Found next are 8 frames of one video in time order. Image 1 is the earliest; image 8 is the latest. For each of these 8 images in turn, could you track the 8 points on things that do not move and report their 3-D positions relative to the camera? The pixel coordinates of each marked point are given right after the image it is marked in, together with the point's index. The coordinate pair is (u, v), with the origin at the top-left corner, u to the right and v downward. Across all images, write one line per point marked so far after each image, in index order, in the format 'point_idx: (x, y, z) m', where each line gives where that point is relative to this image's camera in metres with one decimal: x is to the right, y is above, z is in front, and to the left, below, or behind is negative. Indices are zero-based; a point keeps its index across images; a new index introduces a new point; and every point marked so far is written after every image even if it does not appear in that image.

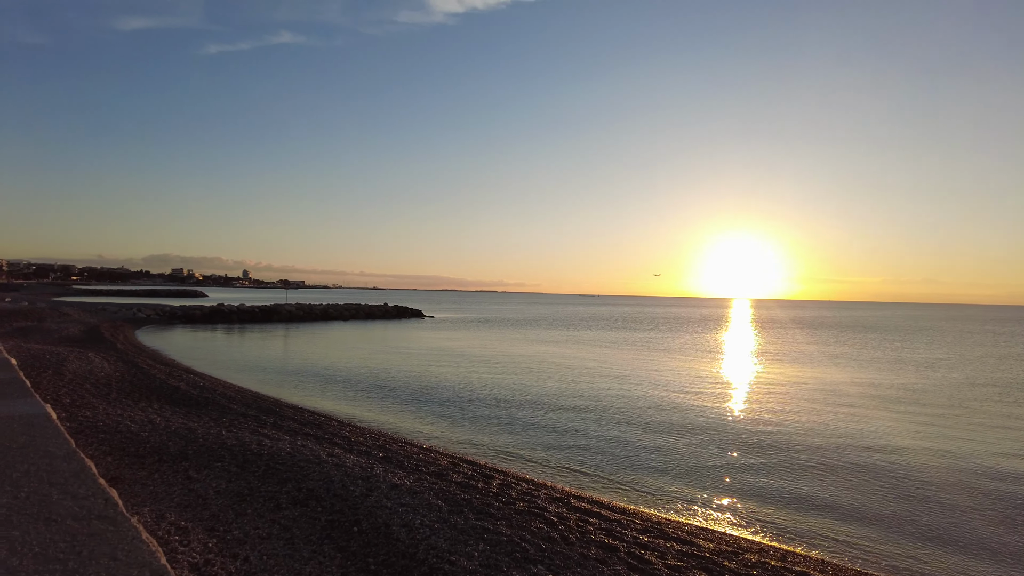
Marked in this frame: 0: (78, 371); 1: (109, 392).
0: (-10.9, -2.1, +14.8) m
1: (-8.9, -2.3, +13.0) m
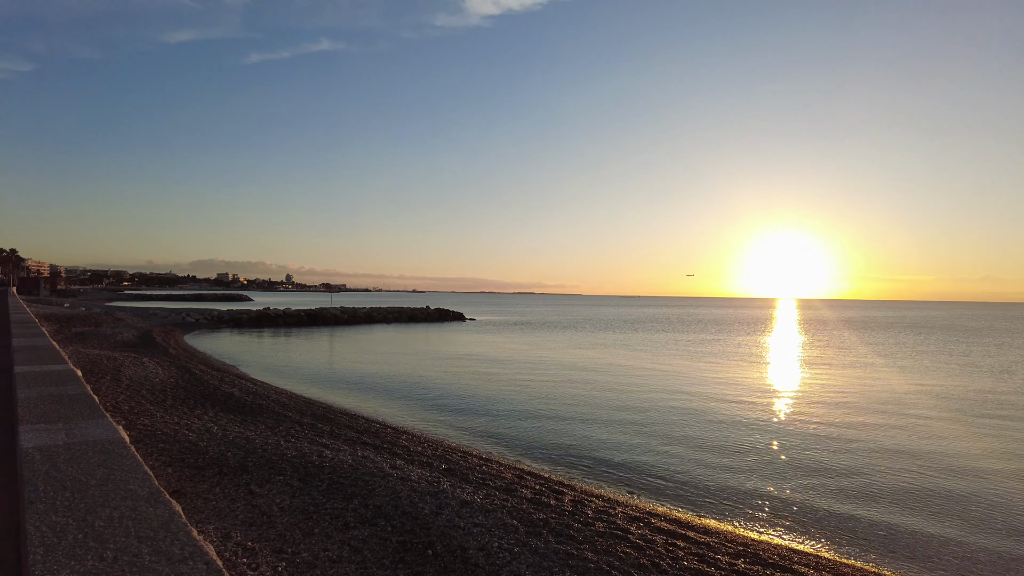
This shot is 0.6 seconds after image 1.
0: (-9.5, -2.3, +14.8) m
1: (-7.6, -2.4, +12.9) m
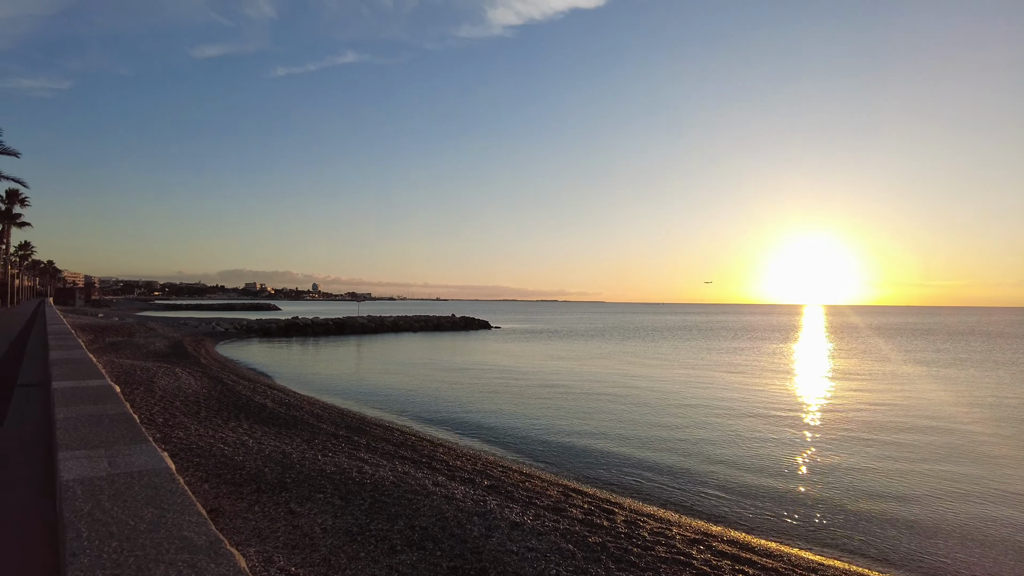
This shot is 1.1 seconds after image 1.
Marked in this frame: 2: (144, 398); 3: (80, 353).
0: (-8.6, -2.5, +14.7) m
1: (-6.8, -2.7, +12.8) m
2: (-8.0, -2.4, +12.9) m
3: (-6.7, -1.0, +9.2) m
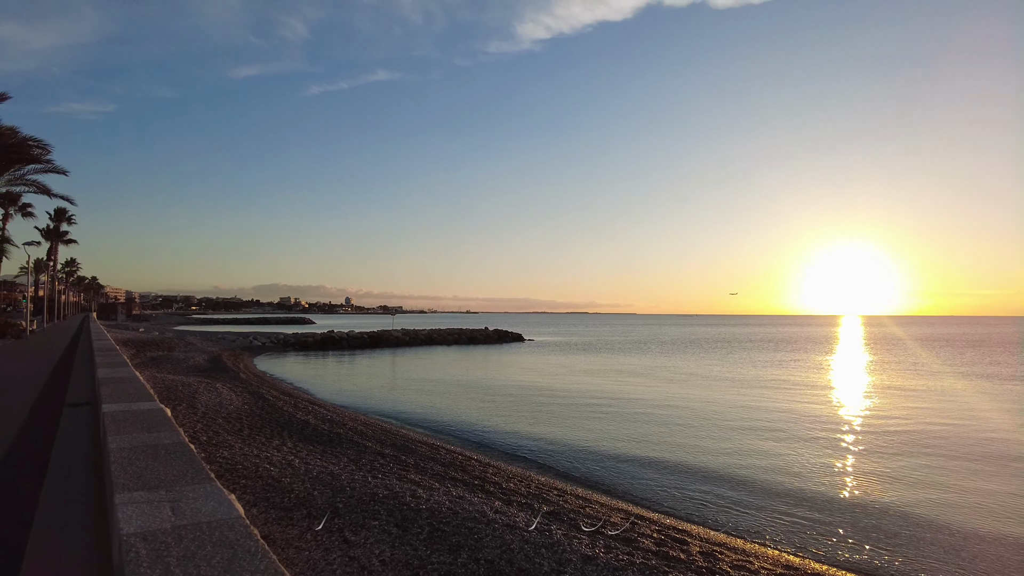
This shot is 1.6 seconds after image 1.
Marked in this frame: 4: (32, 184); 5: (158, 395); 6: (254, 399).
0: (-7.4, -2.9, +14.5) m
1: (-5.7, -3.0, +12.5) m
2: (-7.0, -2.7, +12.7) m
3: (-5.8, -1.3, +8.9) m
4: (-16.1, +3.5, +19.9) m
5: (-8.8, -2.6, +14.7) m
6: (-7.3, -3.1, +16.7) m
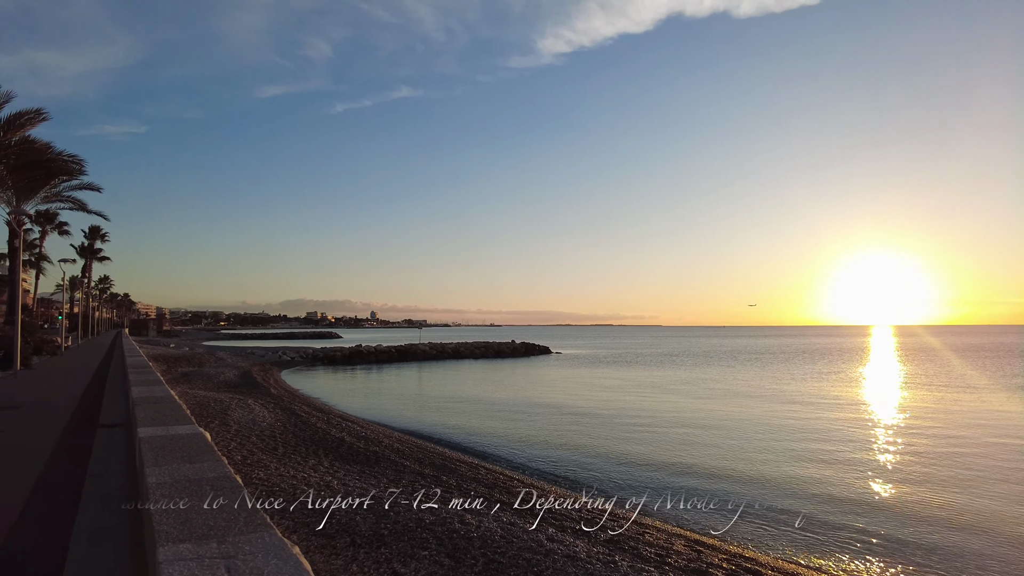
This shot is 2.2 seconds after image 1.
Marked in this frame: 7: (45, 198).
0: (-6.4, -3.2, +14.1) m
1: (-4.8, -3.2, +12.0) m
2: (-6.1, -3.0, +12.3) m
3: (-5.0, -1.5, +8.5) m
4: (-15.0, +3.0, +20.0) m
5: (-7.8, -3.0, +14.4) m
6: (-6.2, -3.5, +16.3) m
7: (-14.1, +2.7, +17.9) m
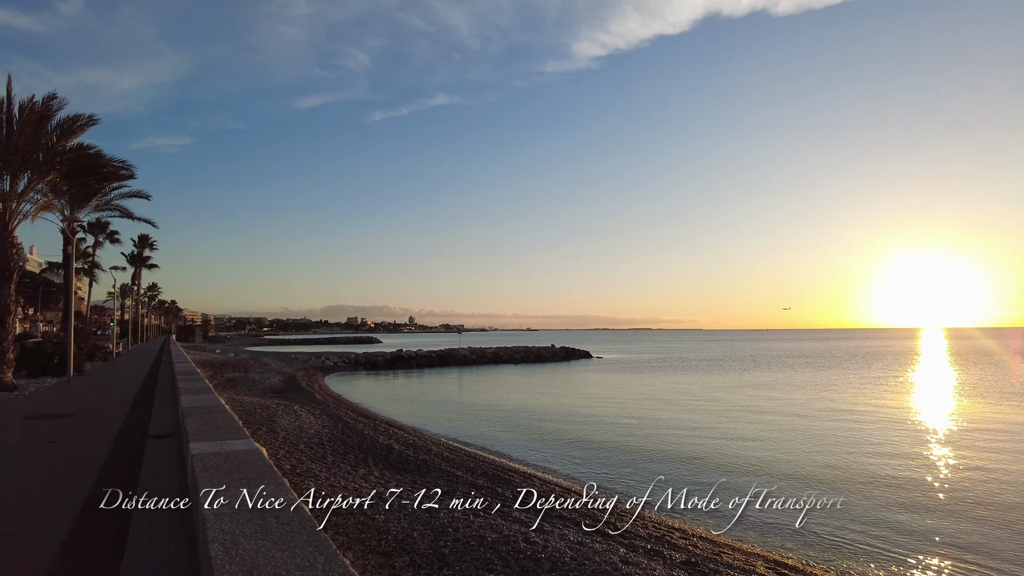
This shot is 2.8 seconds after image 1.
0: (-5.2, -3.3, +13.9) m
1: (-3.7, -3.3, +11.7) m
2: (-5.0, -3.1, +12.0) m
3: (-4.2, -1.5, +8.2) m
4: (-13.5, +2.7, +20.3) m
5: (-6.6, -3.1, +14.2) m
6: (-4.9, -3.6, +16.1) m
7: (-12.7, +2.5, +18.1) m
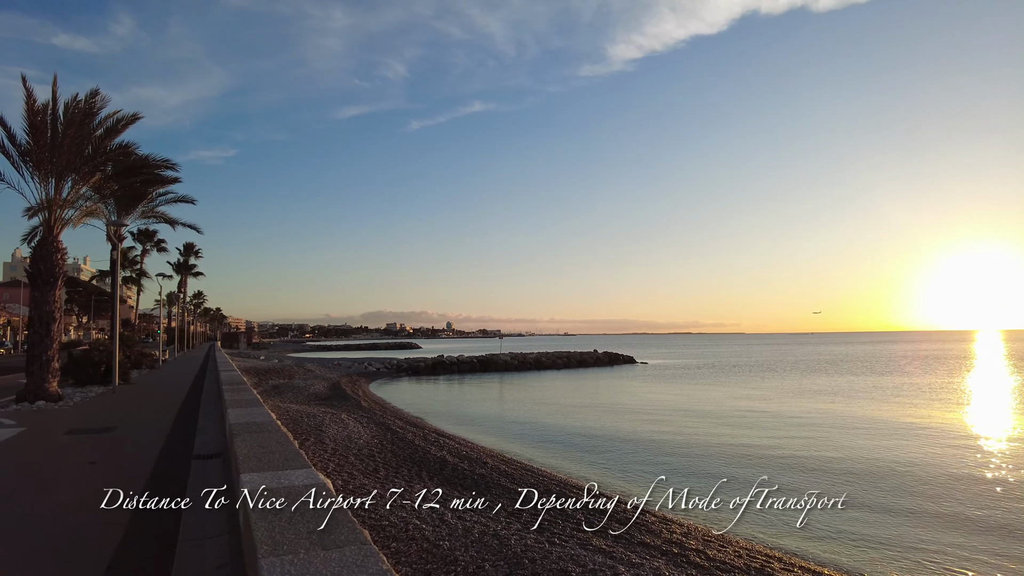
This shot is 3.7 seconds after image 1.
0: (-3.9, -3.4, +13.2) m
1: (-2.5, -3.3, +11.0) m
2: (-3.7, -3.2, +11.4) m
3: (-3.2, -1.5, +7.5) m
4: (-11.9, +2.5, +20.2) m
5: (-5.2, -3.2, +13.7) m
6: (-3.4, -3.7, +15.4) m
7: (-11.2, +2.3, +17.9) m
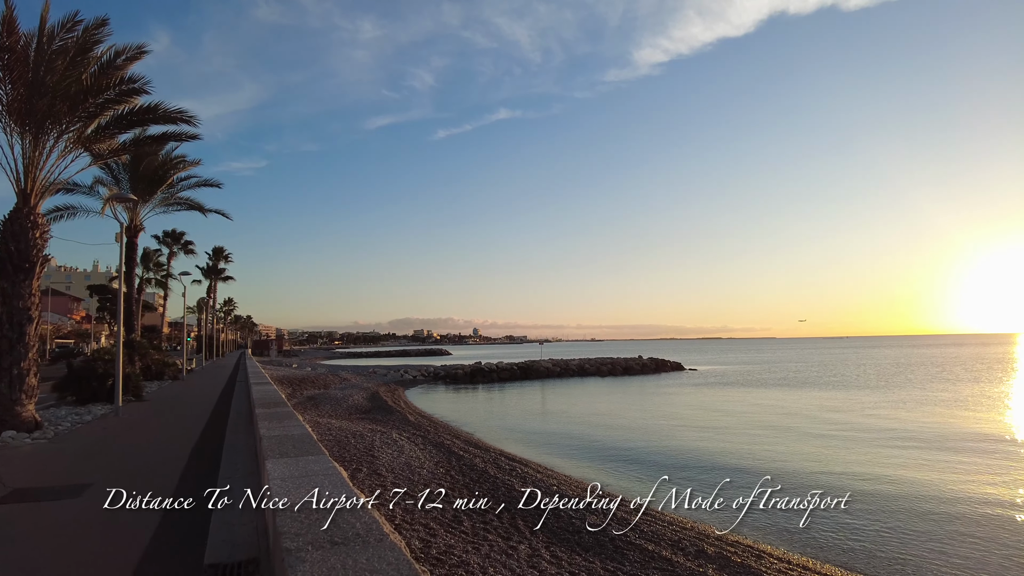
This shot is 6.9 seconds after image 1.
0: (-2.0, -3.2, +10.6) m
1: (-0.8, -3.2, +8.2) m
2: (-2.0, -3.0, +8.7) m
3: (-1.6, -1.3, +4.9) m
4: (-9.8, +2.5, +17.9) m
5: (-3.4, -3.1, +11.1) m
6: (-1.5, -3.6, +12.7) m
7: (-9.2, +2.3, +15.6) m
